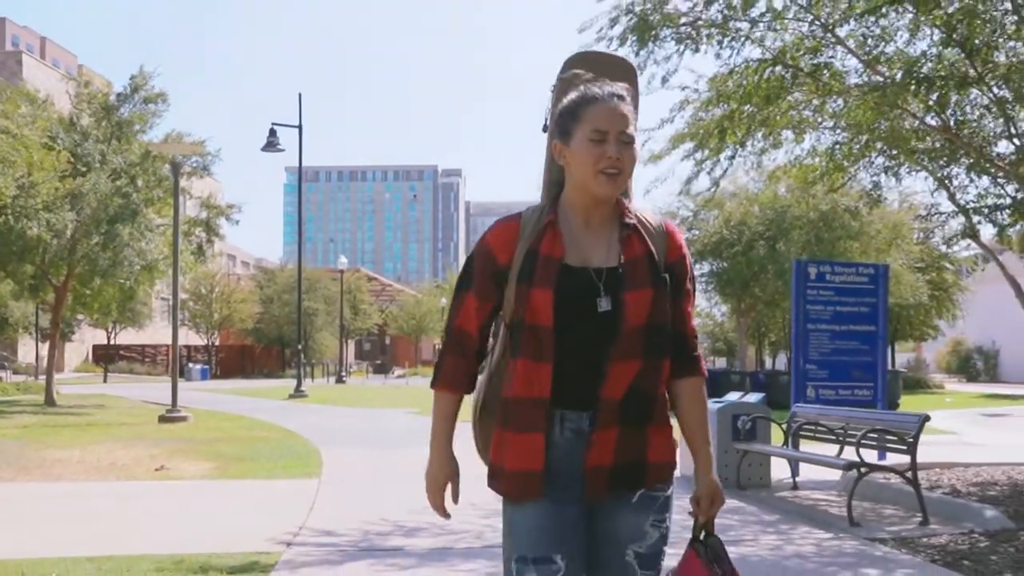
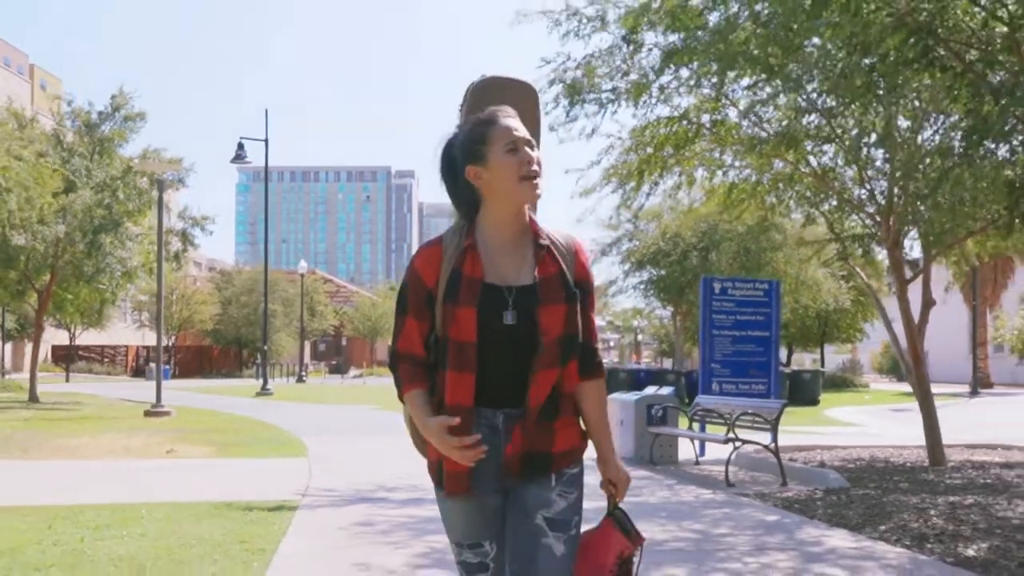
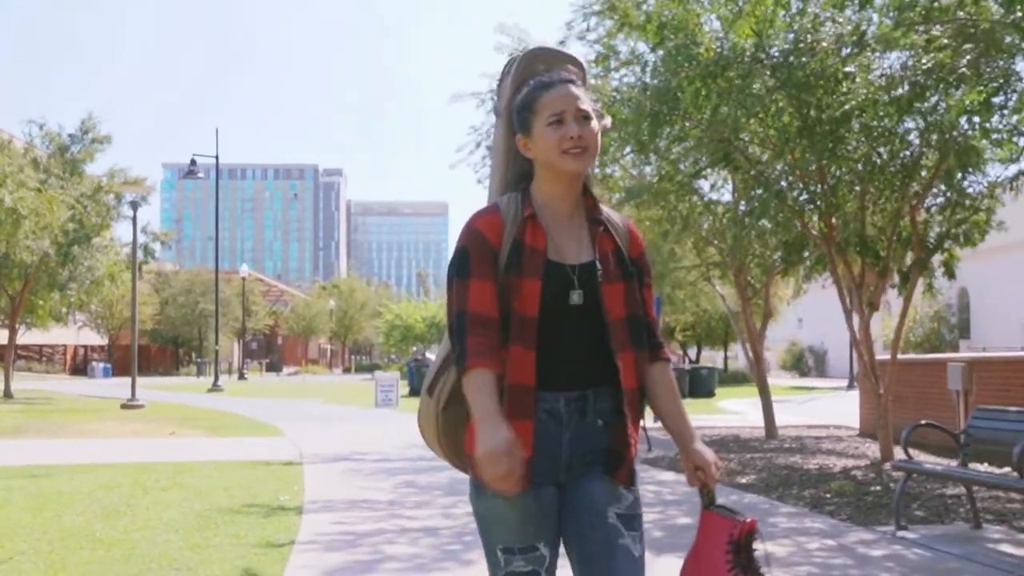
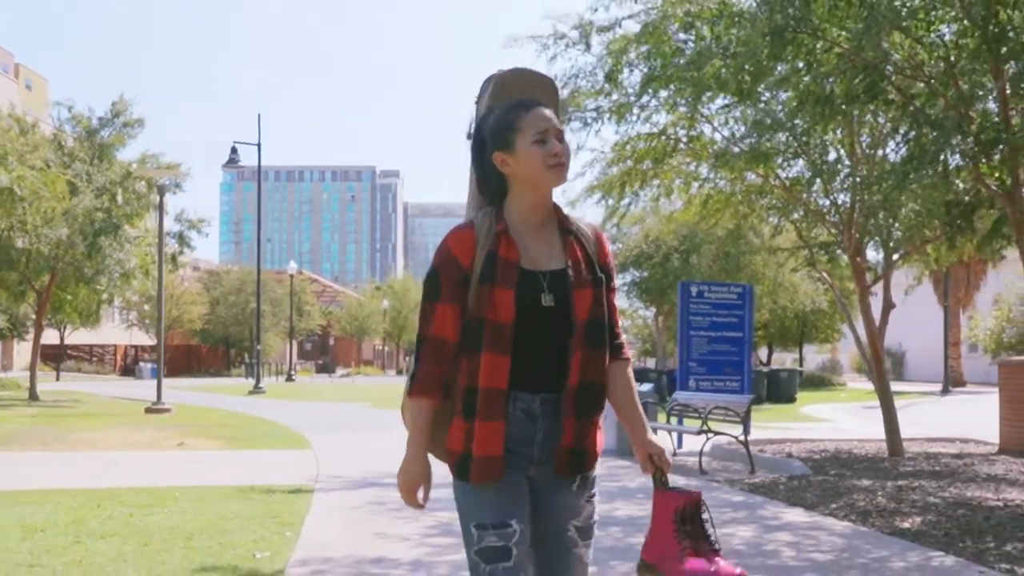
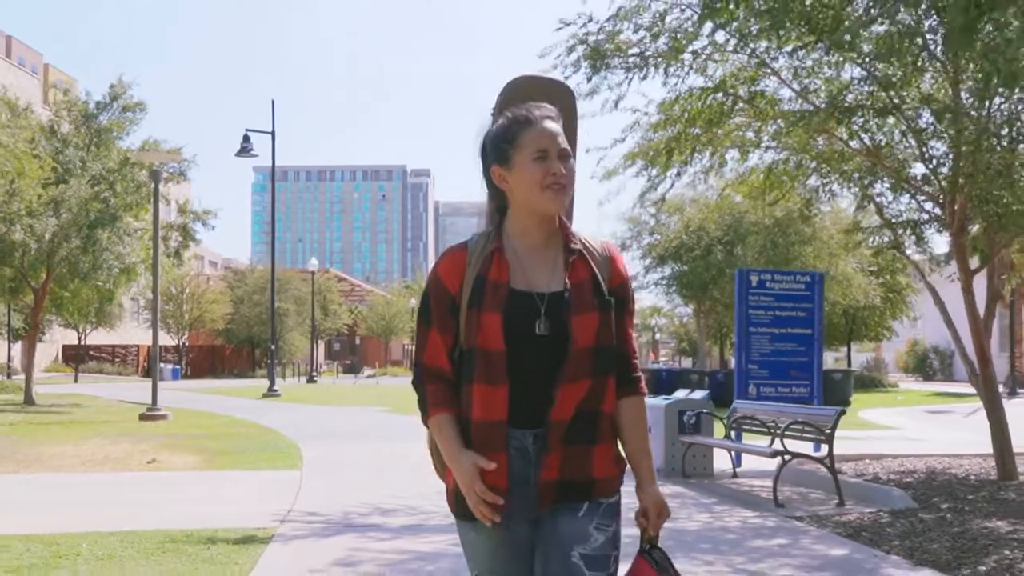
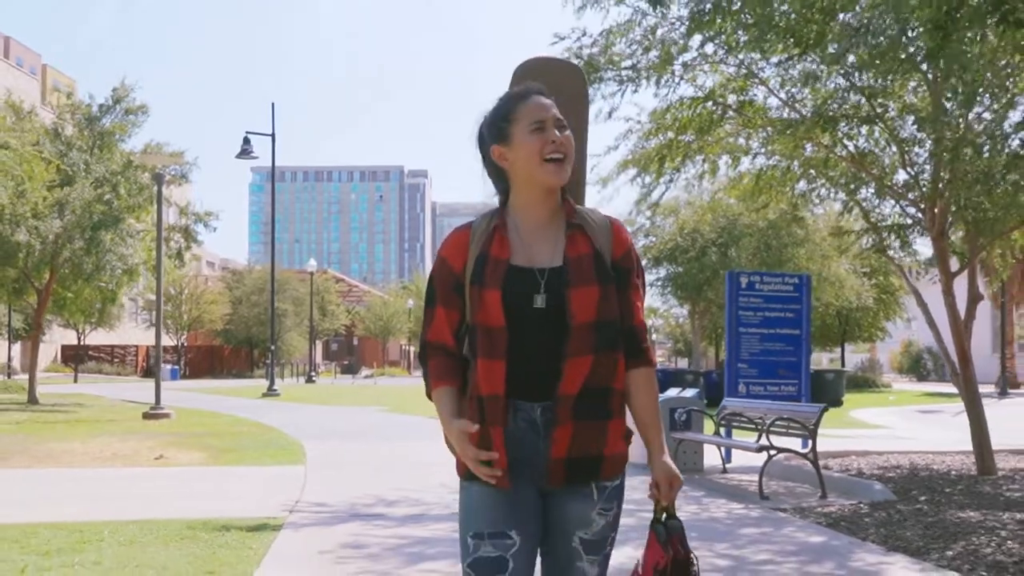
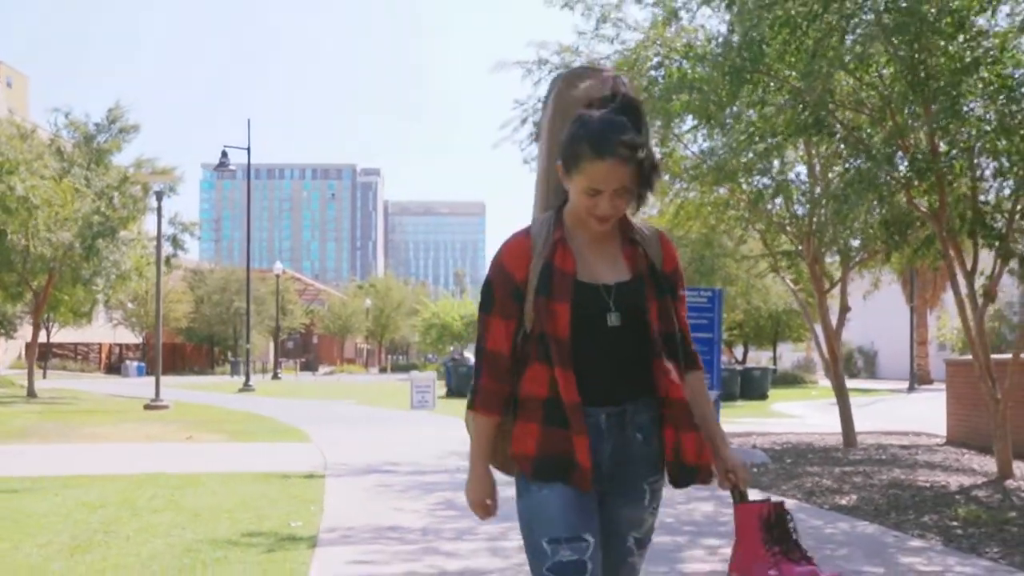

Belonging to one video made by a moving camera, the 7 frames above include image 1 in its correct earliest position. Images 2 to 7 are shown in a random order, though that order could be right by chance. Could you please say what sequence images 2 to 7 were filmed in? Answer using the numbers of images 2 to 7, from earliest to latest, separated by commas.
5, 6, 2, 4, 7, 3
